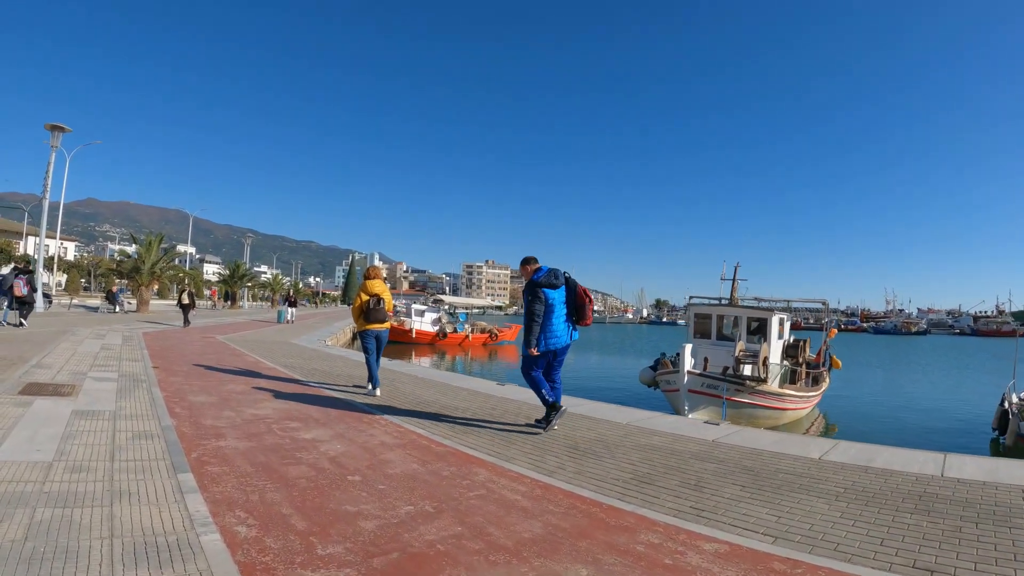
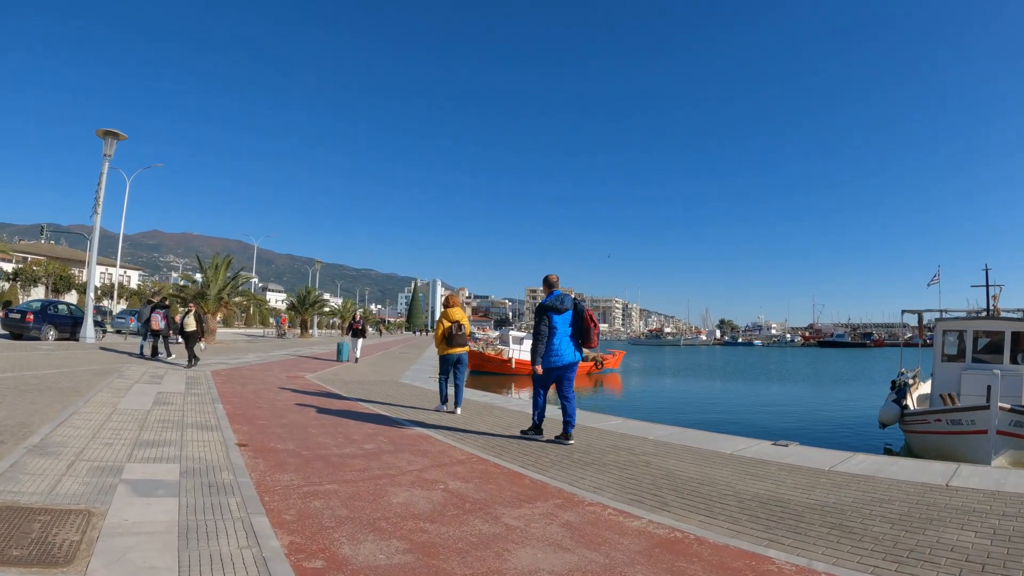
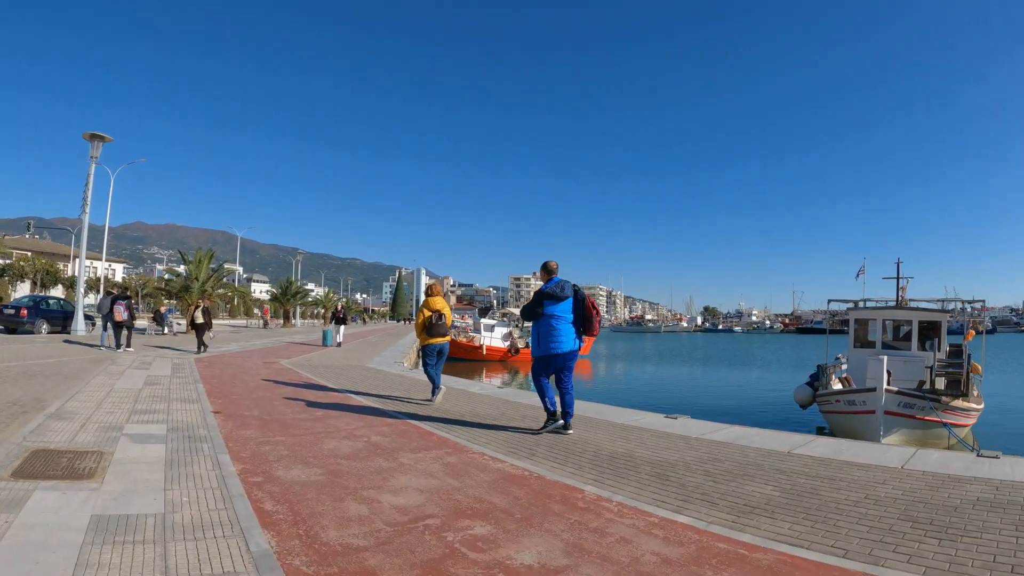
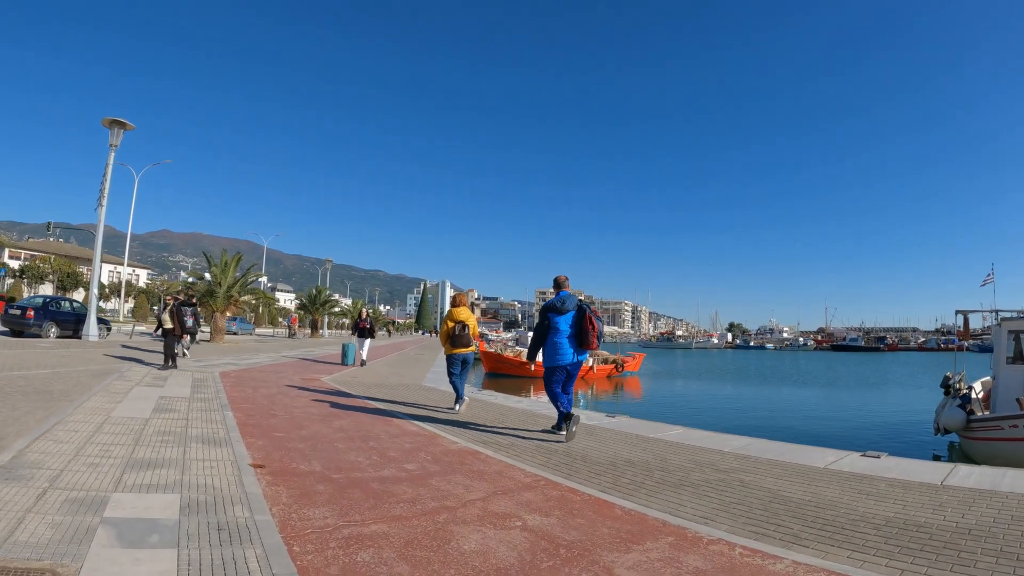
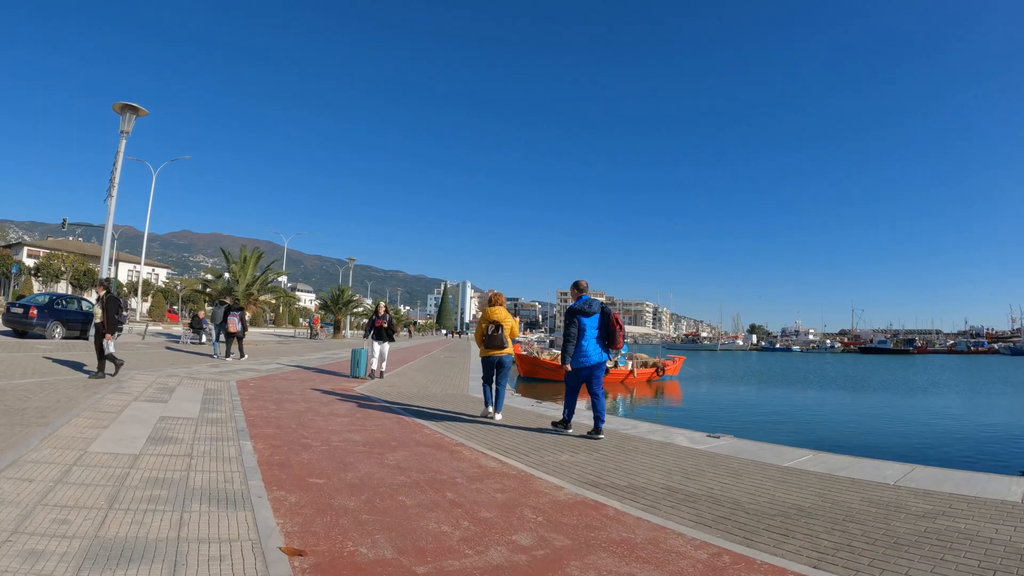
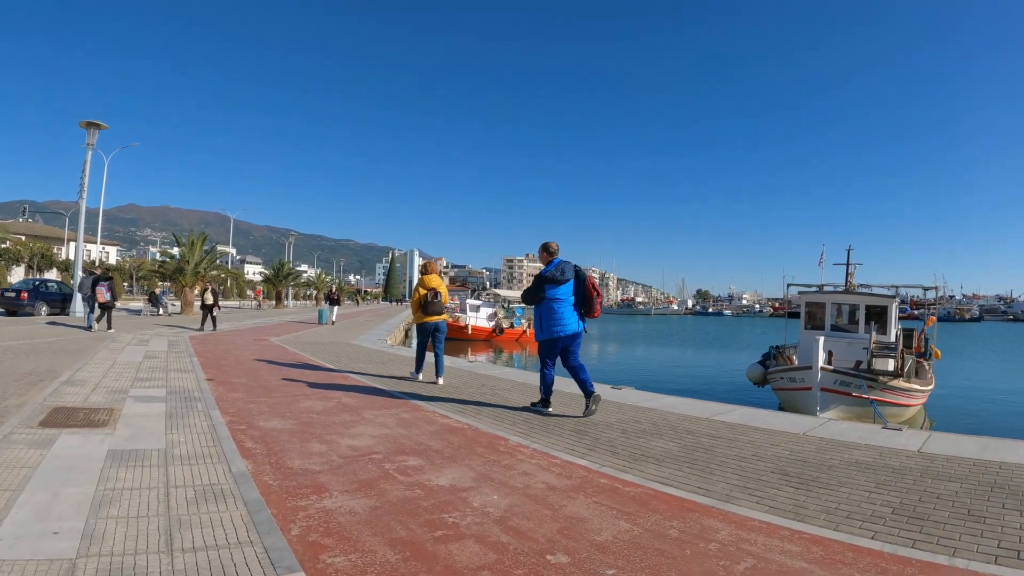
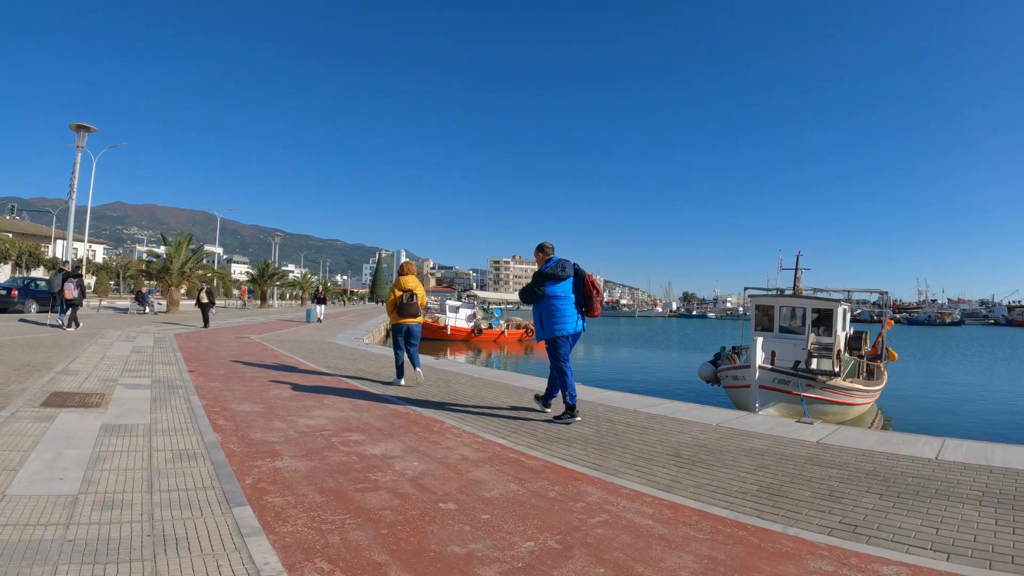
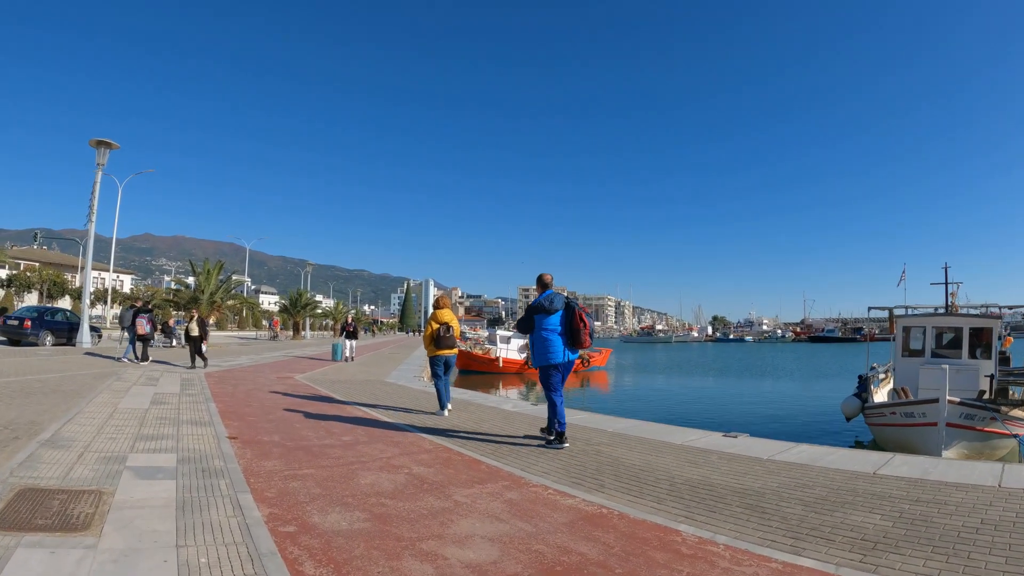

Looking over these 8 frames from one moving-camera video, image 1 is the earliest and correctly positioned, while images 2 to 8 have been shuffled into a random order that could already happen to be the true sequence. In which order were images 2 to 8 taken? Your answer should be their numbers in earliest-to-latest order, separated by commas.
7, 6, 3, 8, 2, 4, 5
